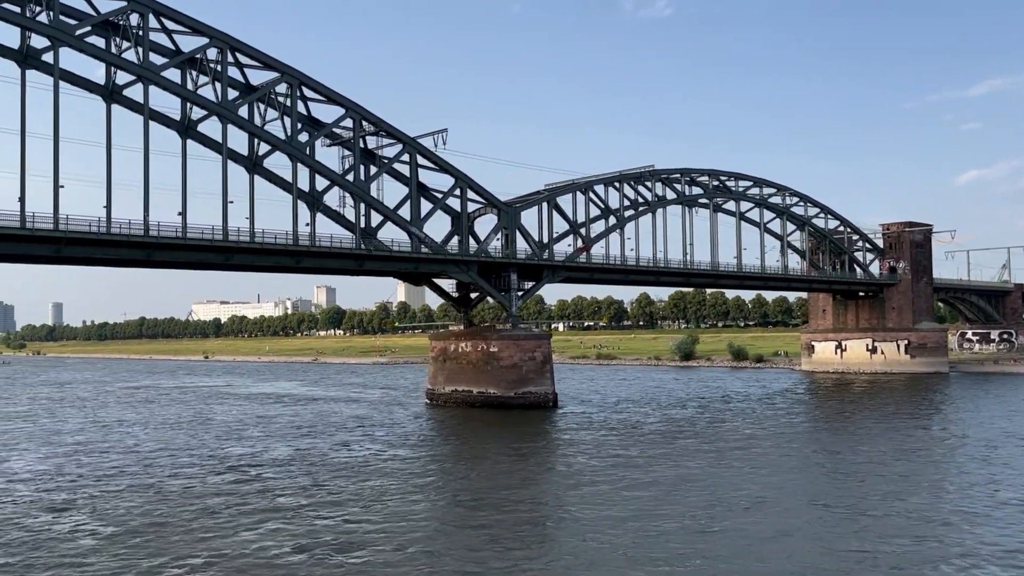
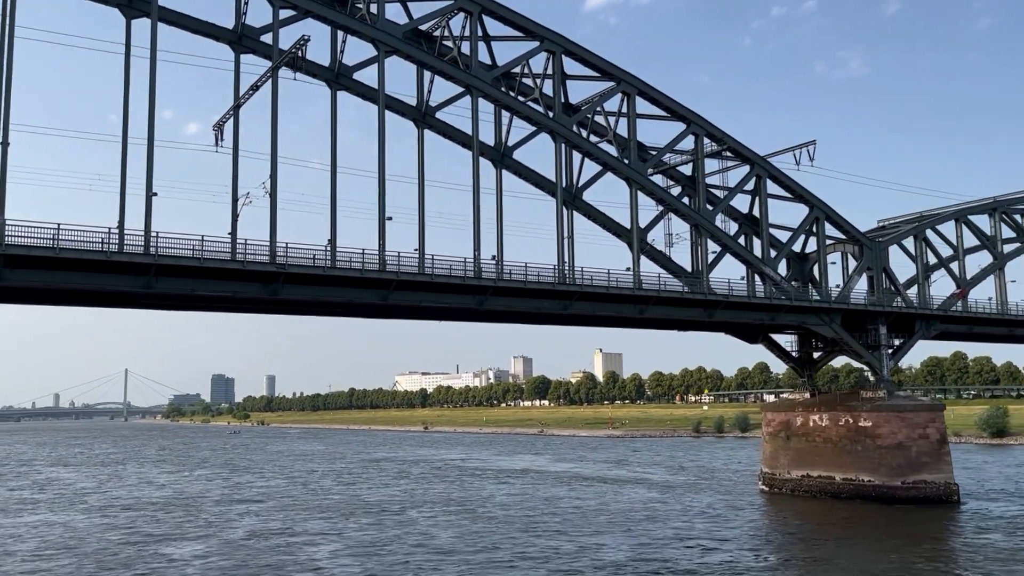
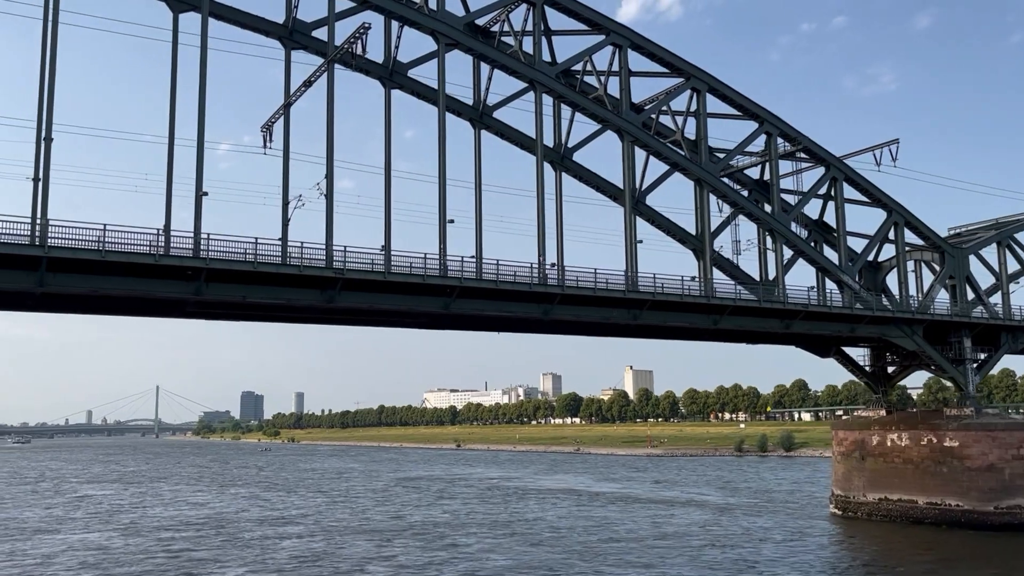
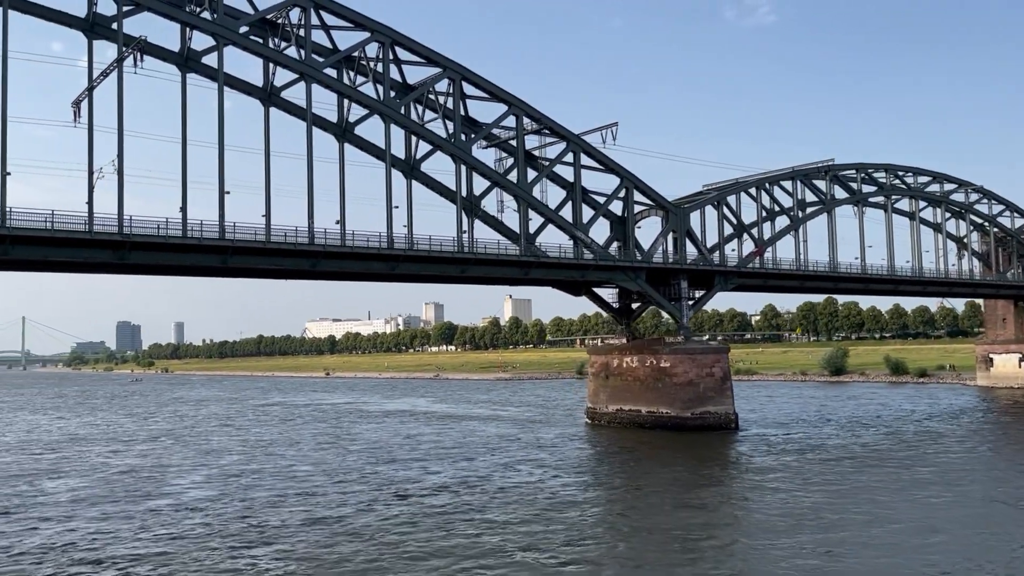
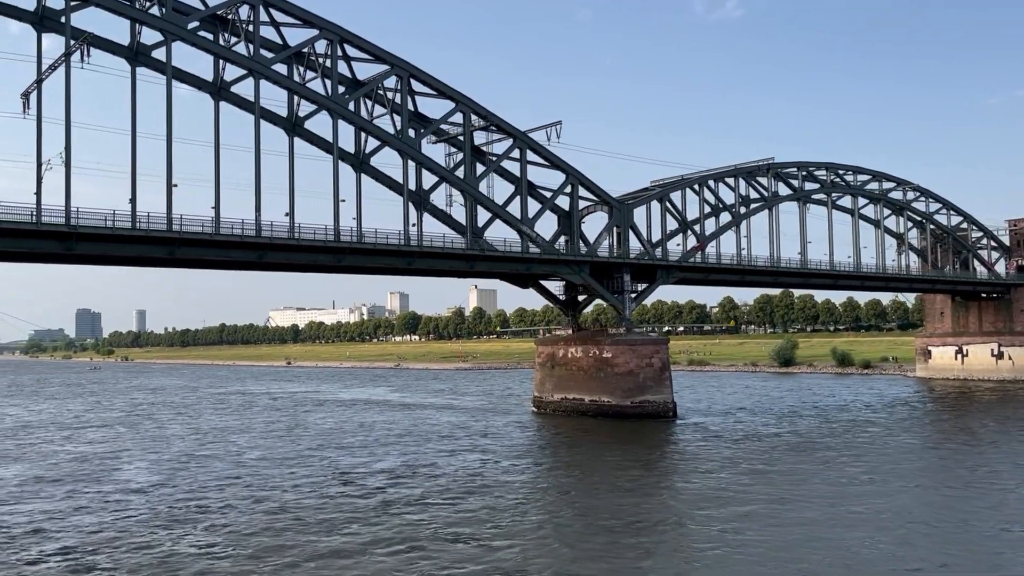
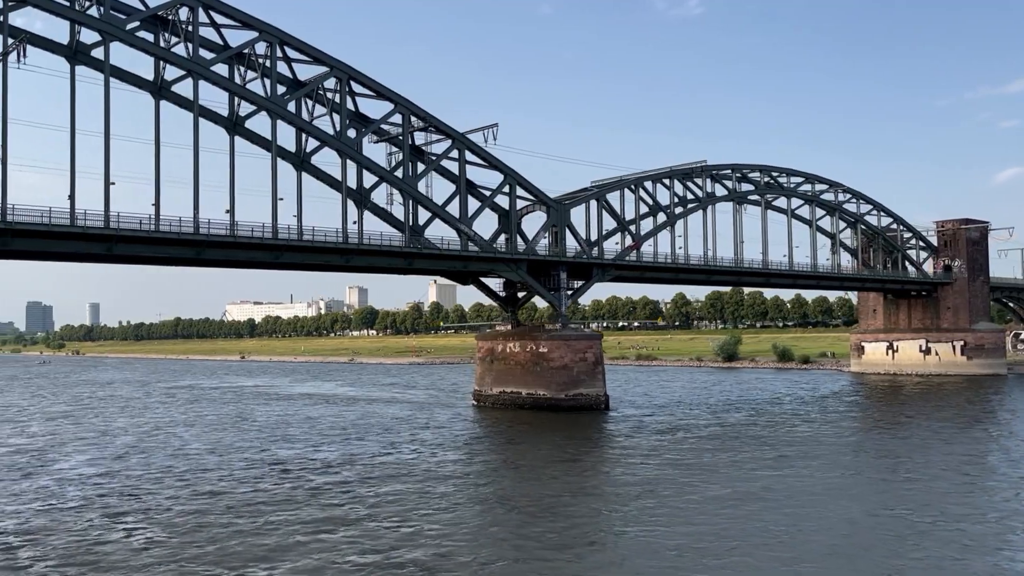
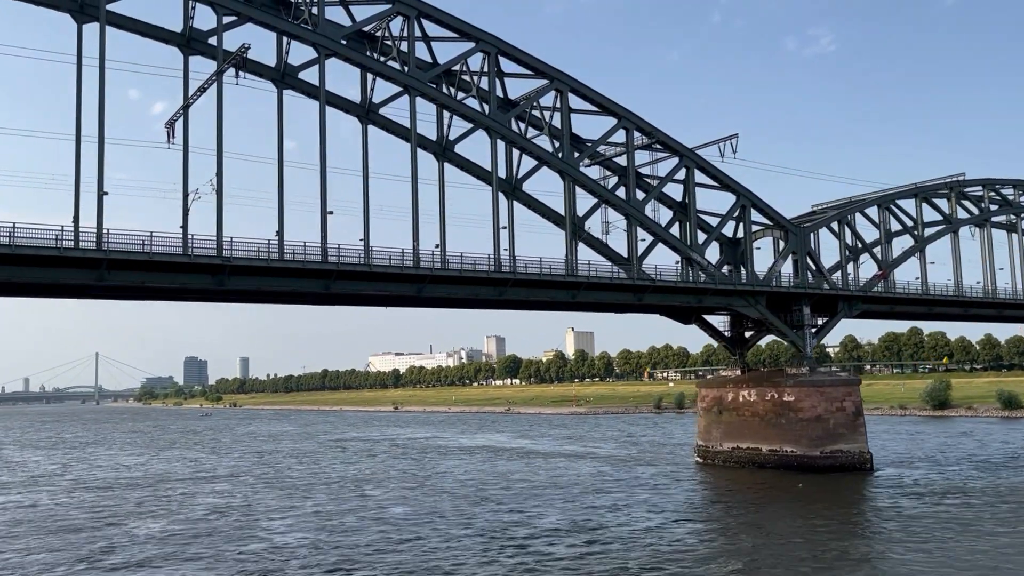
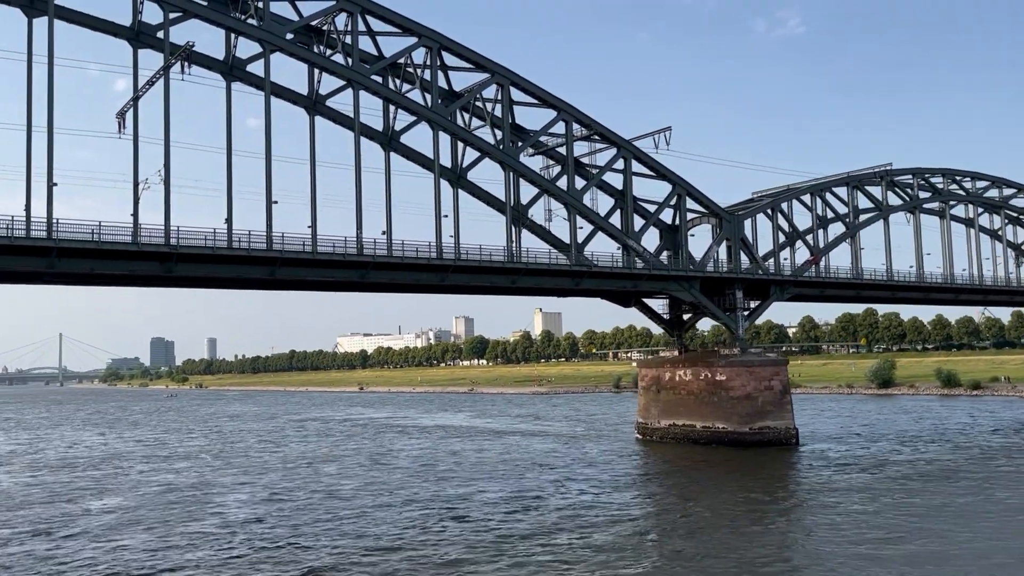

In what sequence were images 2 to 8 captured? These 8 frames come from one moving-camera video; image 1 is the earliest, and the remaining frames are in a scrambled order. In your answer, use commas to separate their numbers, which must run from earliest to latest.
6, 5, 4, 8, 7, 2, 3
